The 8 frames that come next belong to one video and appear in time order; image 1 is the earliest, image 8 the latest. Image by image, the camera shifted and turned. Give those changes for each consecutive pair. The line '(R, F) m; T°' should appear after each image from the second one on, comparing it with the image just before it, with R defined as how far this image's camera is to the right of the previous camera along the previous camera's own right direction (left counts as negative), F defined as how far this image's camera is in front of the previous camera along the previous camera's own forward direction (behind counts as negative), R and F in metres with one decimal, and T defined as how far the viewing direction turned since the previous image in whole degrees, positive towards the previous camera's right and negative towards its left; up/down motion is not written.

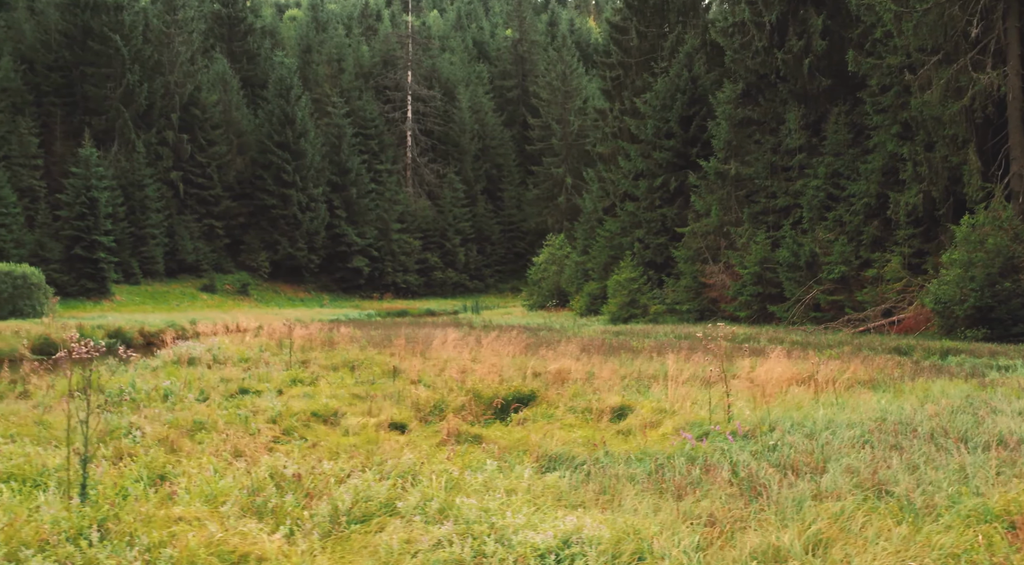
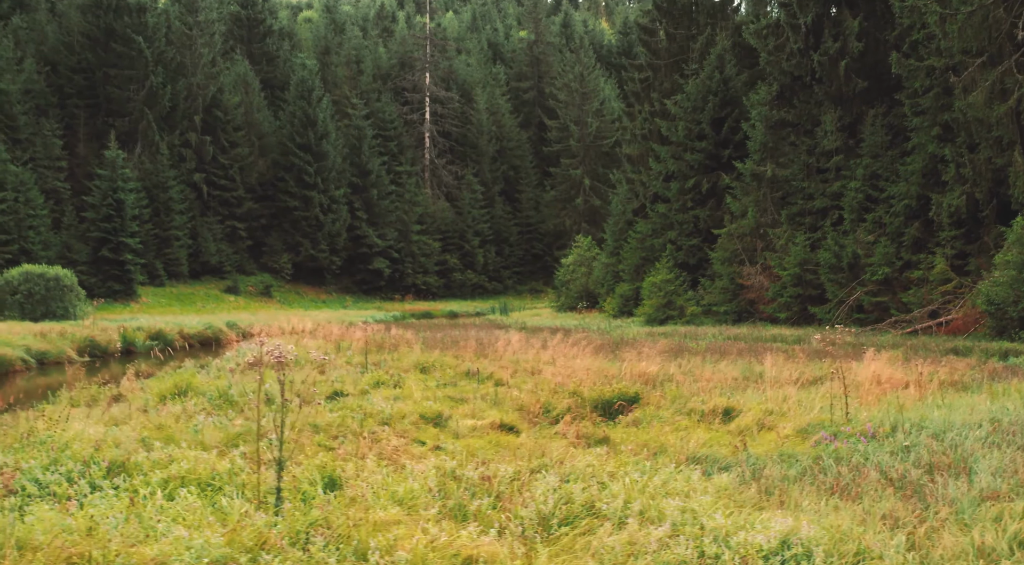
(-1.2, 0.0) m; 0°
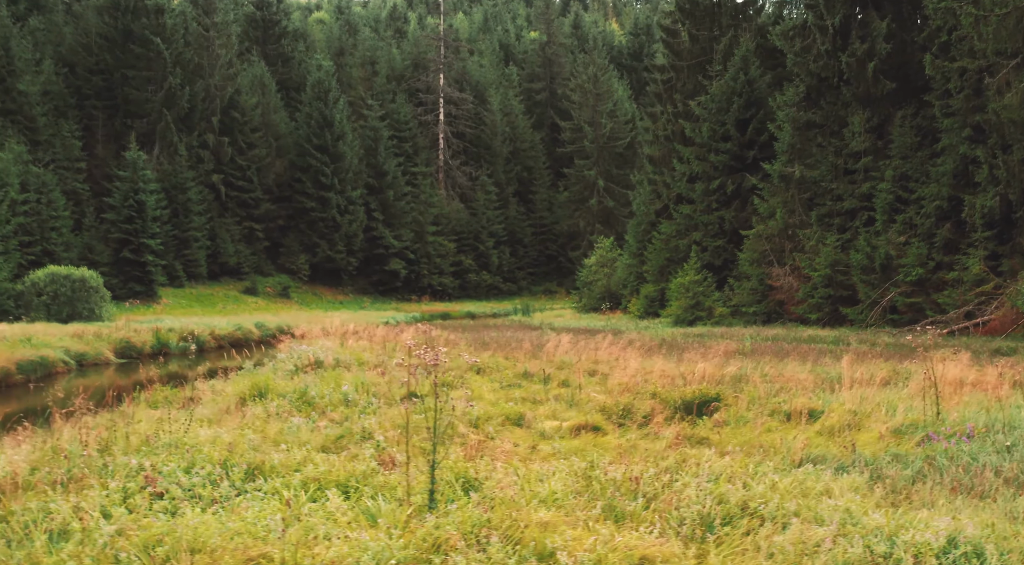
(-0.9, -0.1) m; 0°
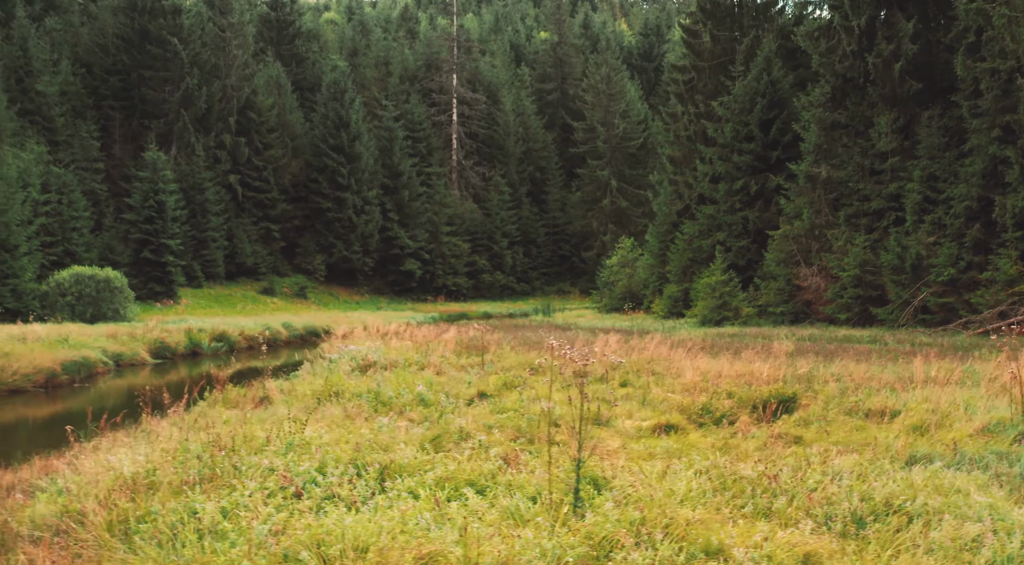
(-0.9, -0.1) m; 0°
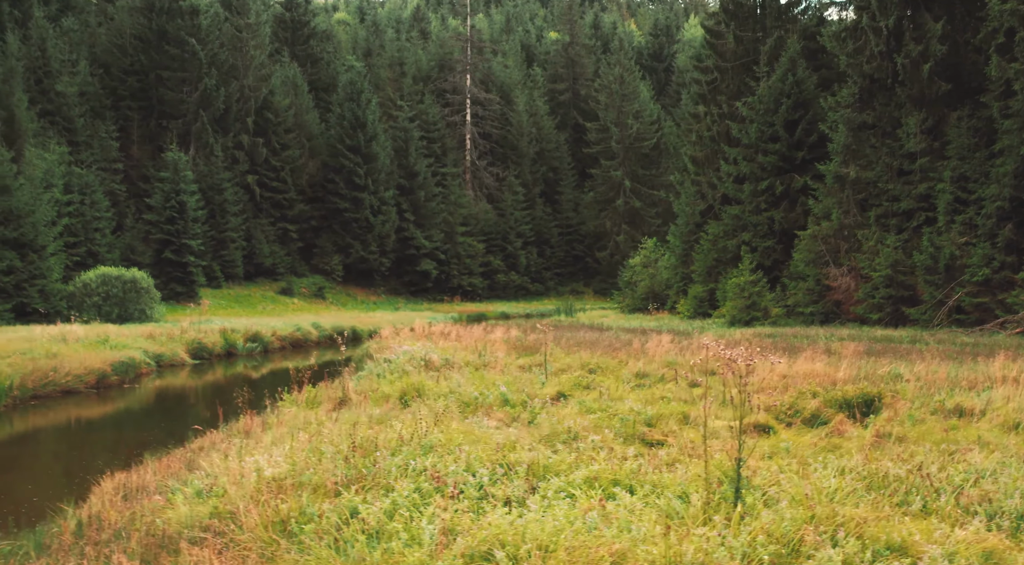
(-1.0, 0.0) m; 0°
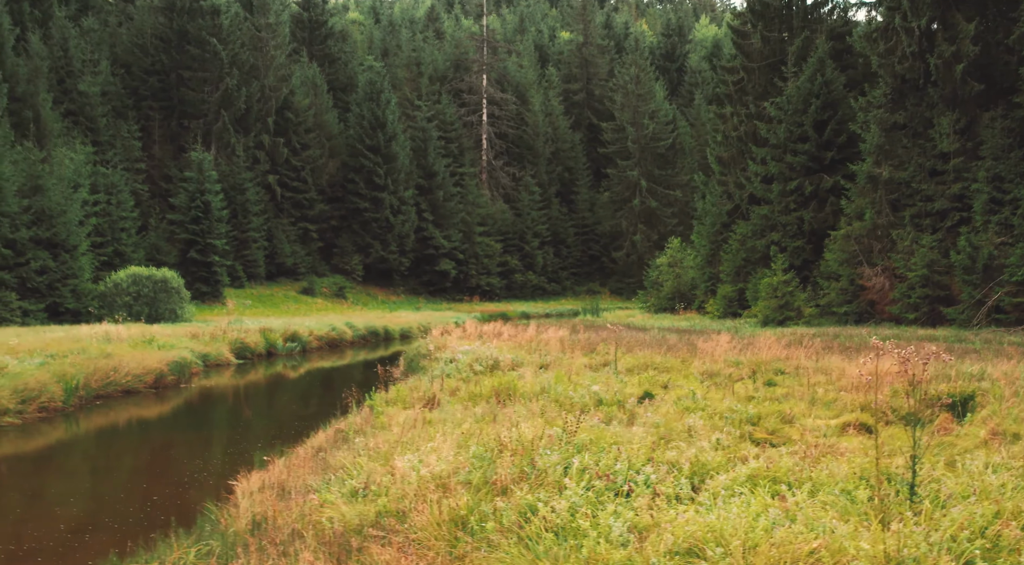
(-1.1, -0.1) m; 0°
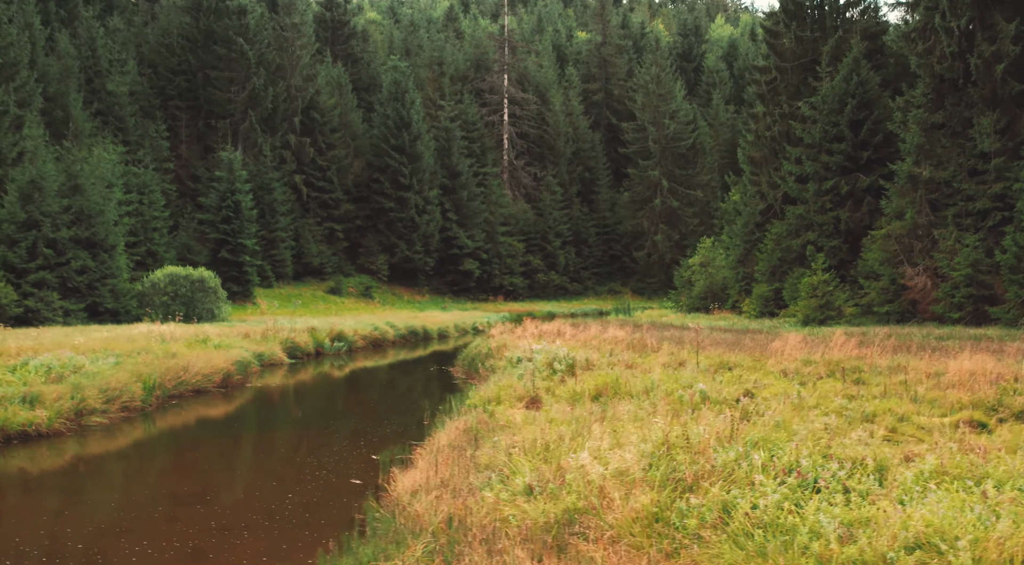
(-1.3, 0.0) m; 0°
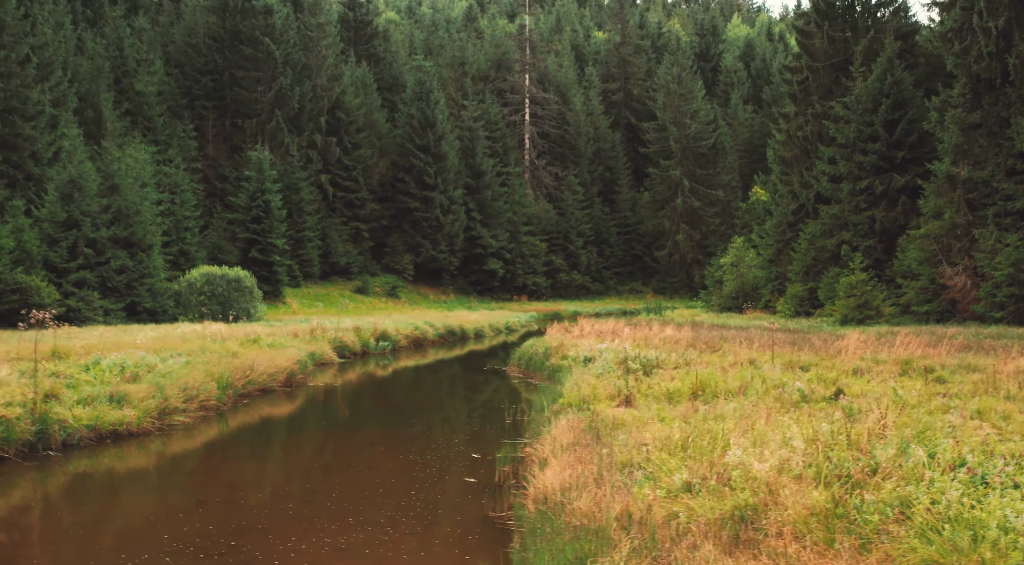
(-1.2, -0.1) m; 0°
